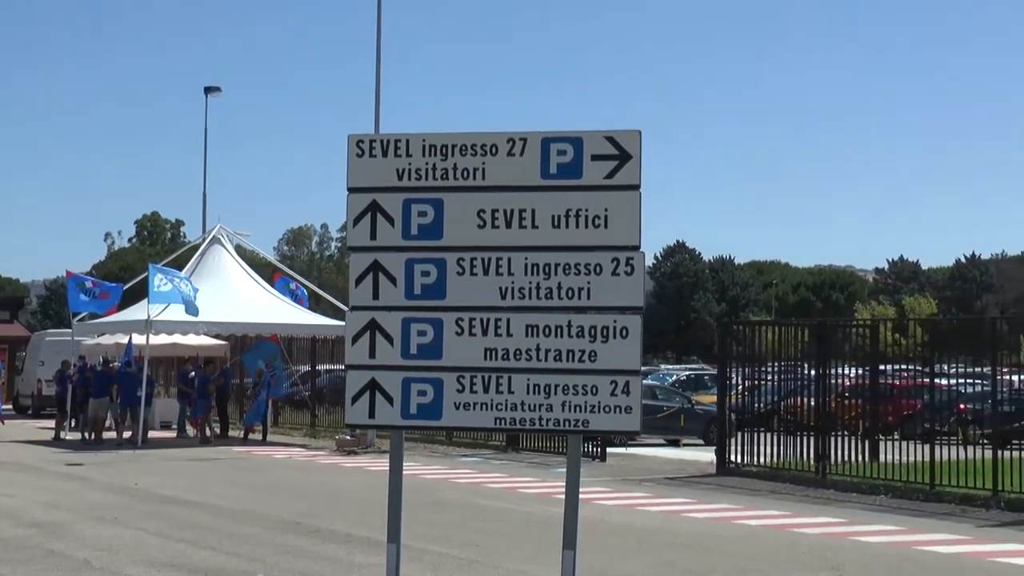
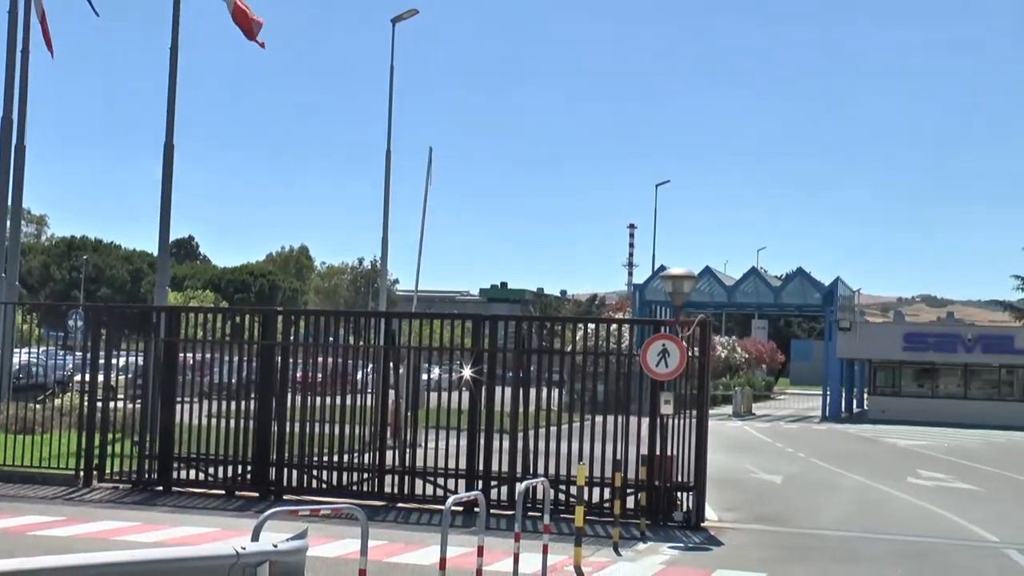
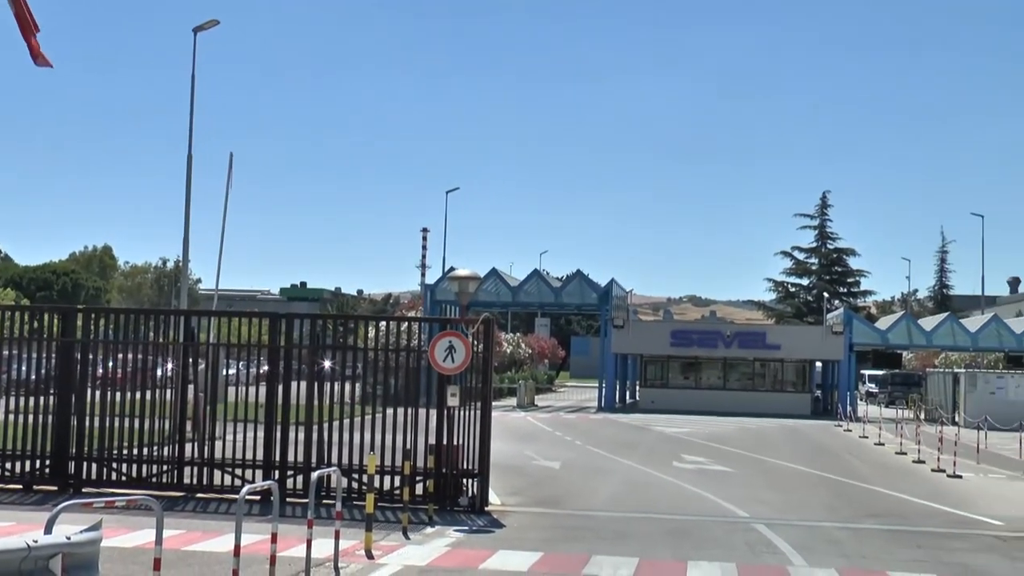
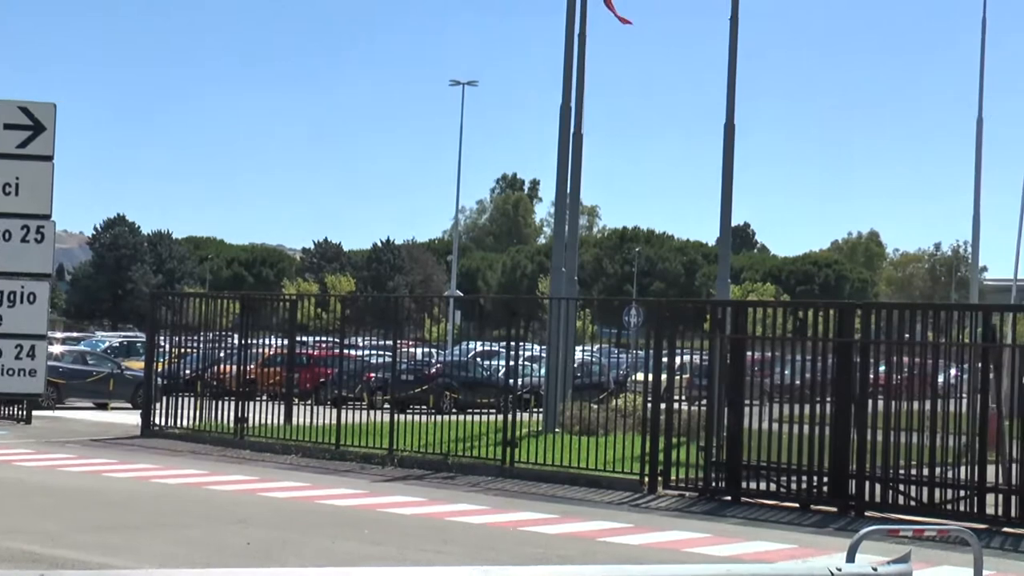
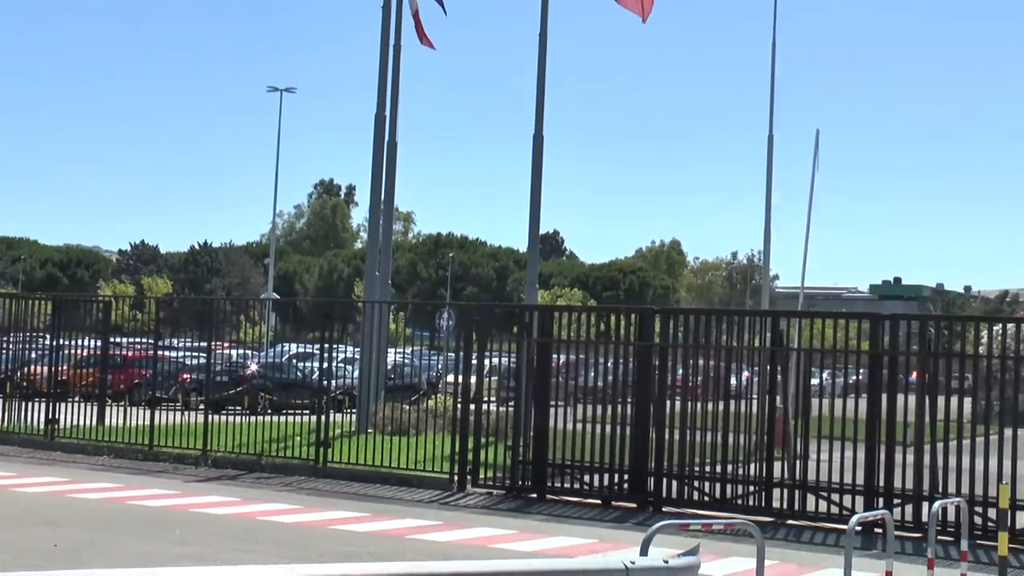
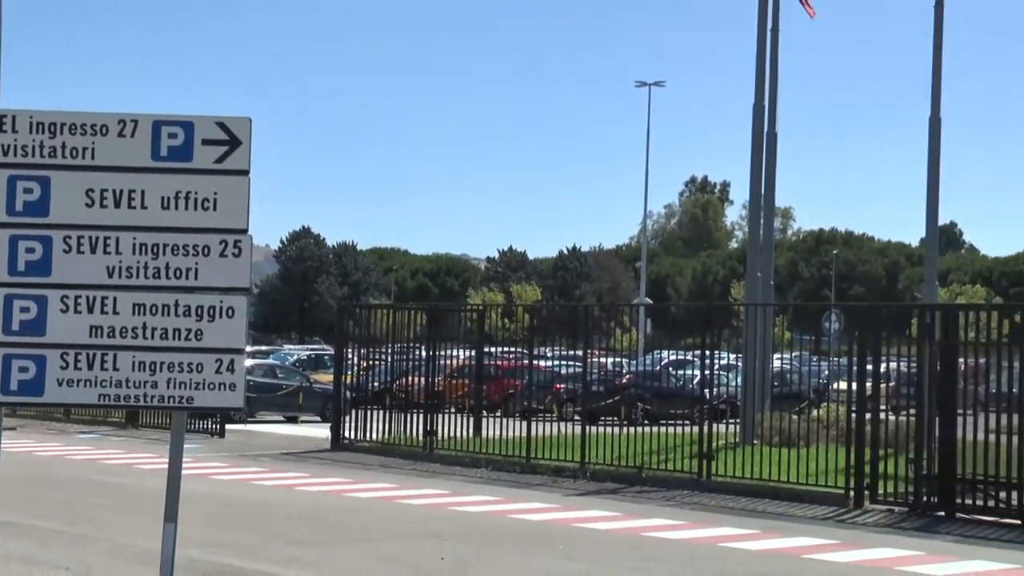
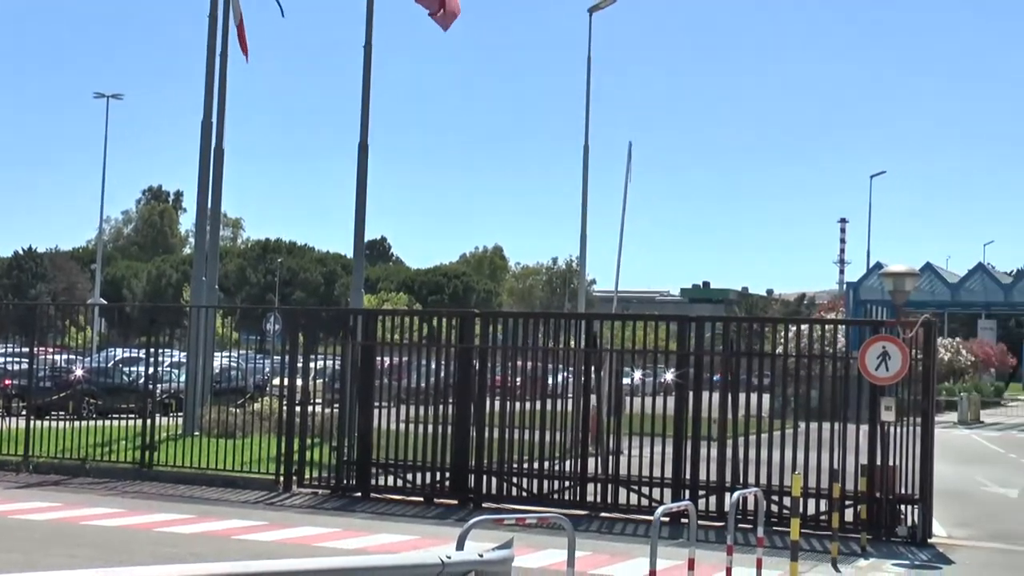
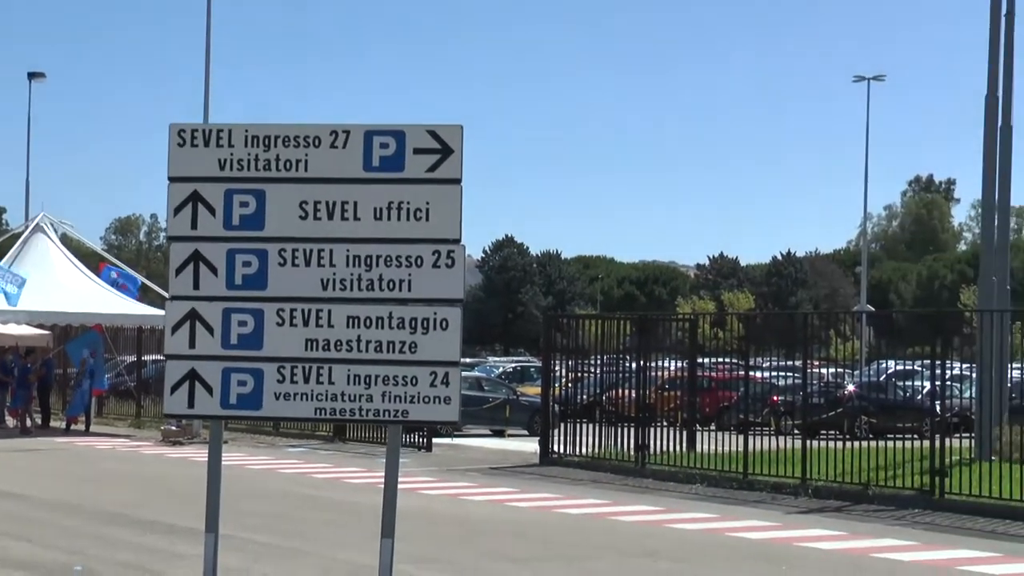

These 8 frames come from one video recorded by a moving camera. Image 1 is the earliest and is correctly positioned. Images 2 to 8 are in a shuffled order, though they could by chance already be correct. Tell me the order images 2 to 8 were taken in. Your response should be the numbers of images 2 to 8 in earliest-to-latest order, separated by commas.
8, 6, 4, 5, 7, 2, 3
